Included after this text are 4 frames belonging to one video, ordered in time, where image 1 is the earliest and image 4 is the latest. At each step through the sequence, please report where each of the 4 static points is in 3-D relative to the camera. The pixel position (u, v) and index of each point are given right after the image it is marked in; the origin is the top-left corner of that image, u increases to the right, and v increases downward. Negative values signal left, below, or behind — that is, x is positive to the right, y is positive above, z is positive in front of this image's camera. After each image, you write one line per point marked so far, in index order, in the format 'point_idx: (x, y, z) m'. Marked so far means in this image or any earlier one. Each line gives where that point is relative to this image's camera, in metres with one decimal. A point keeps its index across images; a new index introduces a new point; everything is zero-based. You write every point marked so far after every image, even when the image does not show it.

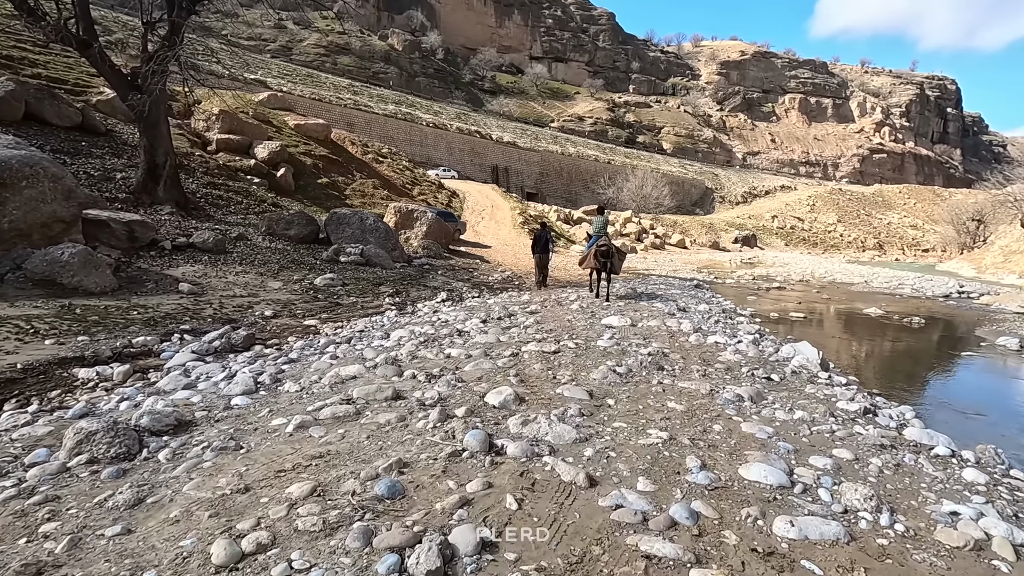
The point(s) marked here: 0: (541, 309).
0: (+0.4, -0.3, +8.3) m
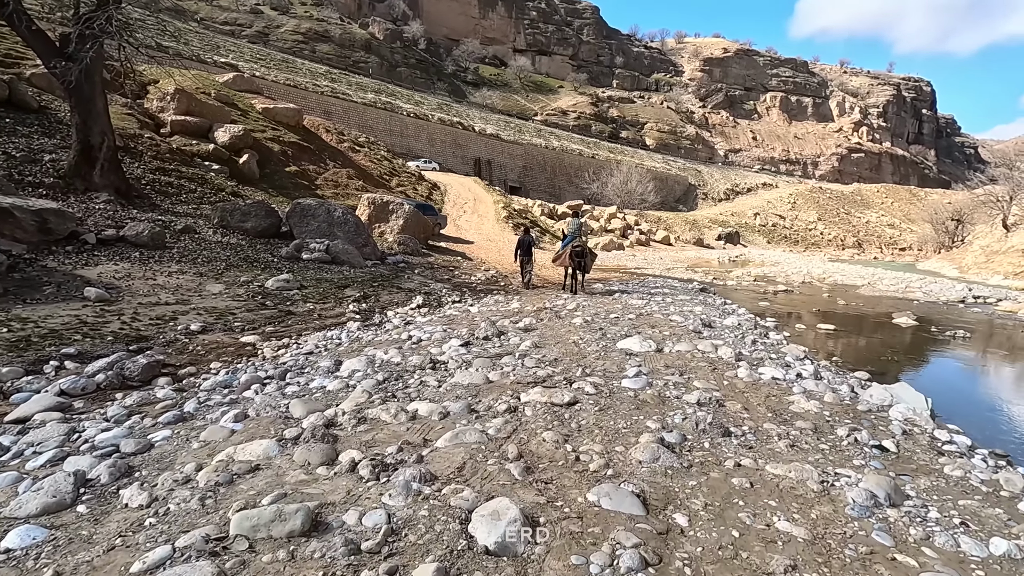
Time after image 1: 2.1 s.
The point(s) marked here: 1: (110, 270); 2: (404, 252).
0: (+0.3, -0.5, +6.7) m
1: (-6.4, +0.3, +8.5) m
2: (-3.3, +1.1, +16.3) m
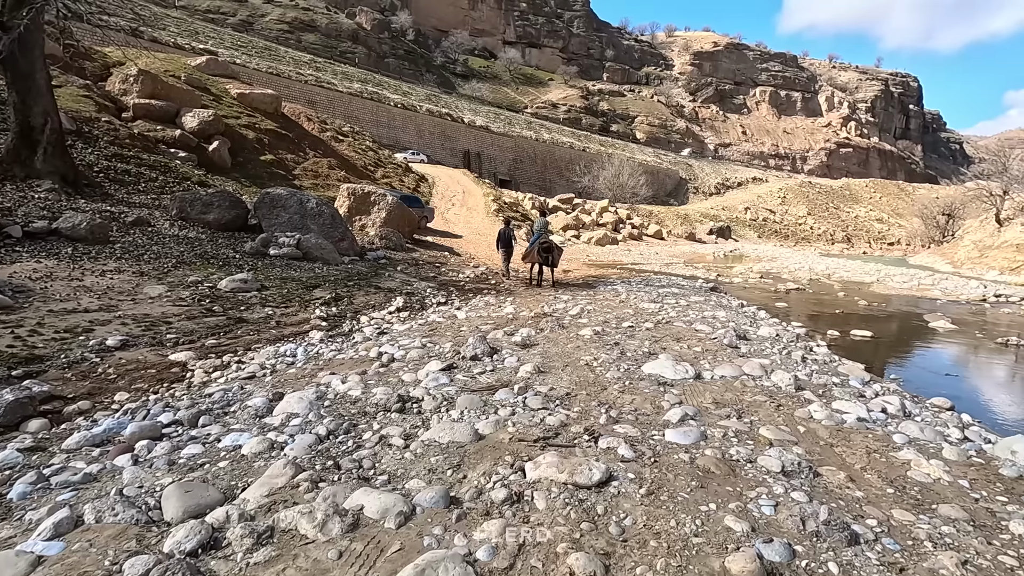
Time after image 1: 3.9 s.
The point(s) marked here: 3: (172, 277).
0: (+0.2, -0.5, +5.5) m
1: (-6.4, +0.3, +7.2) m
2: (-3.5, +1.2, +15.0) m
3: (-5.2, +0.2, +8.2) m
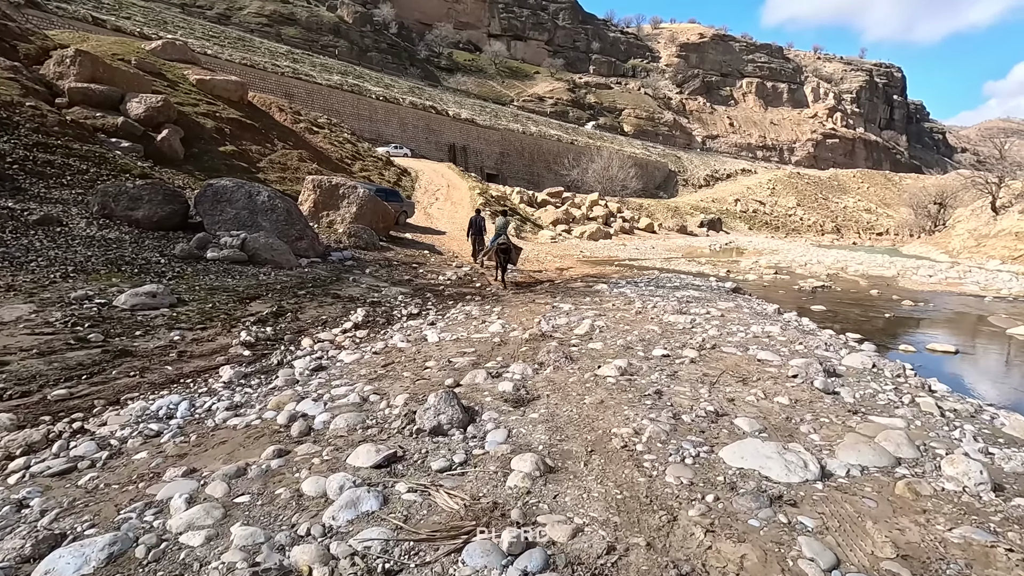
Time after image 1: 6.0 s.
0: (+0.1, -0.6, +3.7) m
1: (-6.6, 0.0, +5.2) m
2: (-3.9, +1.0, +13.1) m
3: (-5.3, 0.0, +6.3) m
